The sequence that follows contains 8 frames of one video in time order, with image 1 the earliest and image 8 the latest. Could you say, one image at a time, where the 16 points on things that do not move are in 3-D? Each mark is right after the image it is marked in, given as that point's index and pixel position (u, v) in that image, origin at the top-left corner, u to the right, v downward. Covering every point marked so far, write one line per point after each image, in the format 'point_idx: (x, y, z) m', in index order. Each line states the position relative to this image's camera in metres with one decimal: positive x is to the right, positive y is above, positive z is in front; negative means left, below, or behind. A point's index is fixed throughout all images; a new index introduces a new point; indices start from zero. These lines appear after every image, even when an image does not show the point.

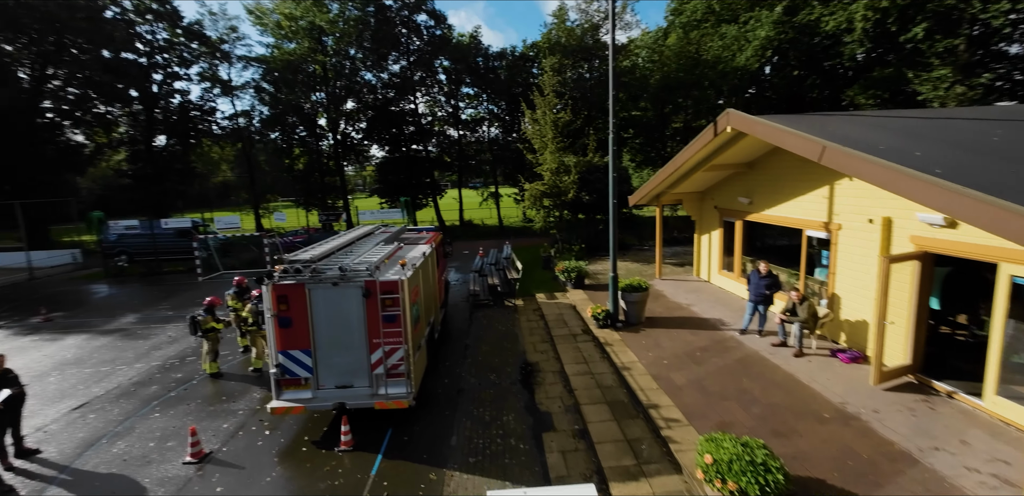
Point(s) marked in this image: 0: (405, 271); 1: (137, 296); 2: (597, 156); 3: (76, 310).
0: (-1.3, -0.3, +4.9) m
1: (-11.3, -1.4, +11.9) m
2: (+2.4, +2.6, +11.1) m
3: (-11.7, -1.7, +10.6) m
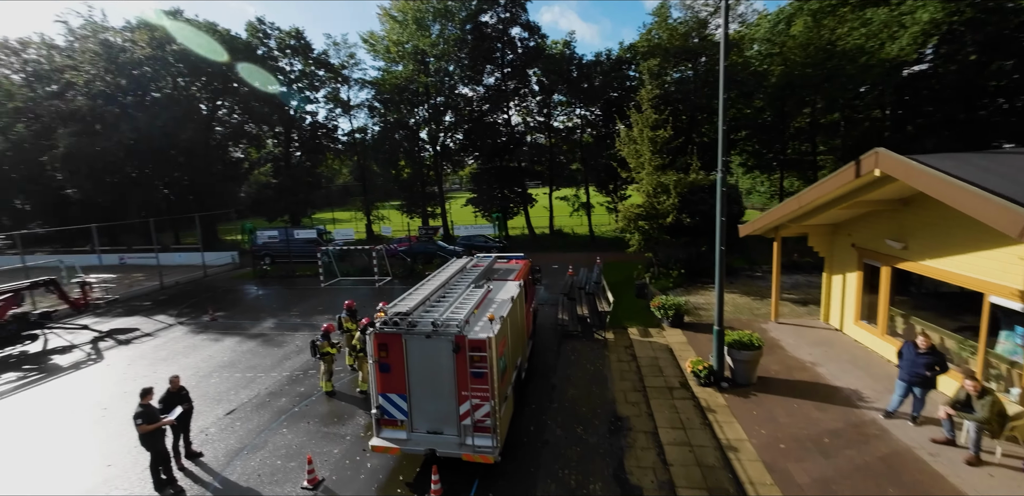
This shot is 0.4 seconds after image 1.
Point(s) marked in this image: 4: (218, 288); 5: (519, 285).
0: (-0.2, -1.0, +4.9) m
1: (-8.4, -1.8, +14.0) m
2: (+4.8, +1.9, +10.1) m
3: (-9.1, -2.0, +12.9) m
4: (-12.1, -1.6, +16.2) m
5: (+0.1, -0.6, +6.7) m
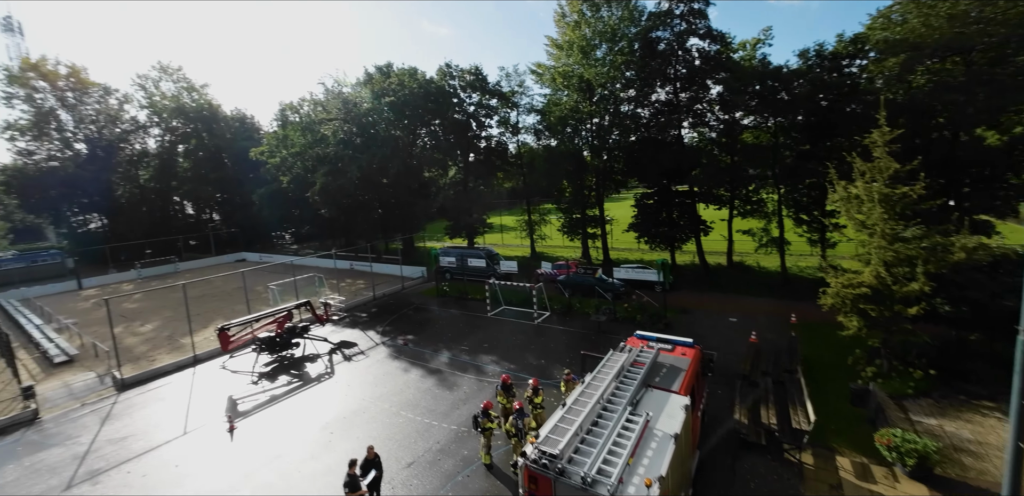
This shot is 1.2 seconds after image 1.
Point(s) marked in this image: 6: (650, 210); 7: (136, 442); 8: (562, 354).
0: (+1.5, -2.7, +4.3) m
1: (-2.5, -3.1, +15.9) m
2: (+8.3, 0.0, +7.0) m
3: (-3.6, -3.3, +15.2) m
4: (-5.0, -2.8, +19.4) m
5: (+2.6, -2.3, +5.9) m
6: (+6.9, +1.9, +19.7) m
7: (-9.2, -4.8, +9.7) m
8: (+1.6, -3.3, +12.2) m
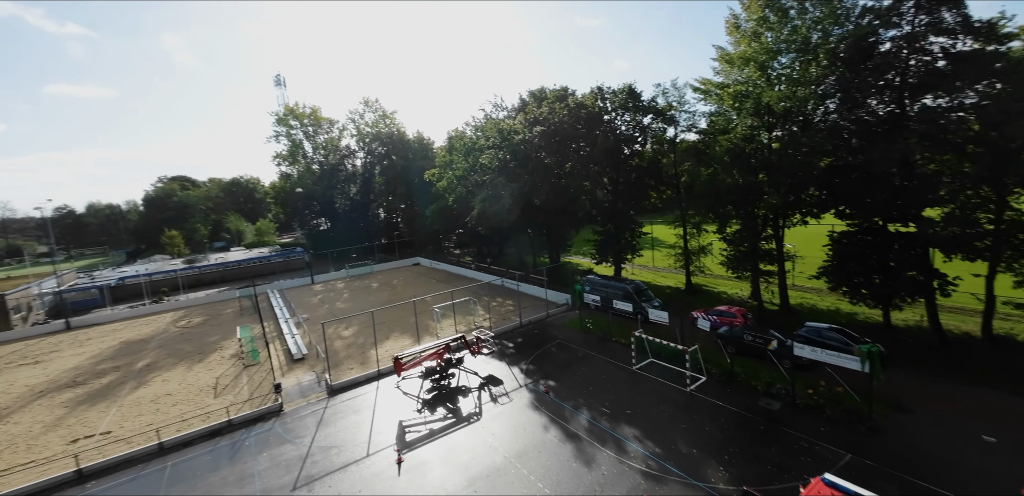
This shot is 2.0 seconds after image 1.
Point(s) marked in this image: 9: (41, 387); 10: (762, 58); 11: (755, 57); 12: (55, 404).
0: (+2.8, -4.7, +3.3) m
1: (+3.2, -4.9, +15.6) m
2: (+10.1, -2.3, +3.3) m
3: (+1.9, -5.1, +15.2) m
4: (+2.1, -4.4, +19.7) m
5: (+4.3, -4.4, +4.3) m
6: (+13.4, -0.3, +15.6) m
7: (-5.4, -6.4, +12.2) m
8: (+5.6, -5.3, +10.6) m
9: (-23.7, -7.0, +19.8) m
10: (+10.7, +7.5, +16.7) m
11: (+10.5, +7.5, +16.4) m
12: (-20.6, -7.0, +17.7) m
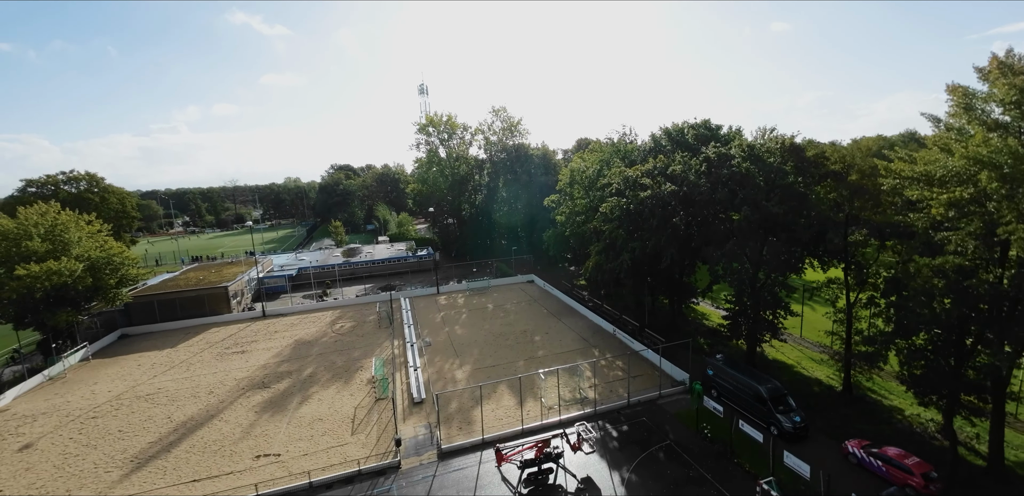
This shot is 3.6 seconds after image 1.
0: (+2.8, -9.6, +2.4) m
1: (+6.8, -9.3, +14.0) m
2: (+10.0, -7.8, +0.1) m
3: (+5.4, -9.4, +14.1) m
4: (+7.0, -8.6, +18.2) m
5: (+4.5, -9.4, +2.9) m
6: (+16.9, -5.5, +10.7) m
7: (-2.5, -10.2, +13.3) m
8: (+7.6, -10.1, +8.6) m
9: (-17.7, -8.9, +25.9) m
10: (+15.1, +2.5, +12.0) m
11: (+14.8, +2.4, +11.9) m
12: (-15.4, -9.3, +23.1) m
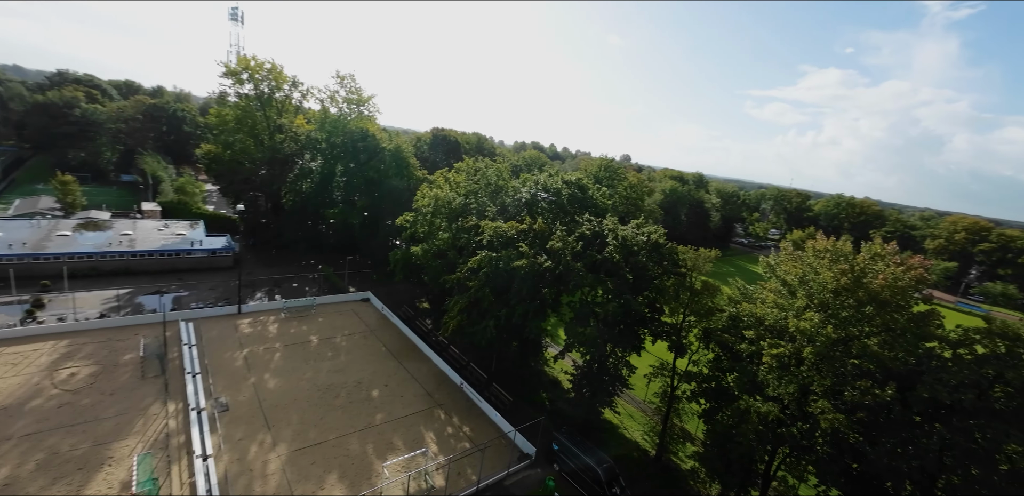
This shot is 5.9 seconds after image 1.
0: (+2.7, -15.3, +1.7) m
1: (+1.6, -14.0, +13.9) m
2: (+10.3, -14.3, +2.6) m
3: (+0.3, -13.9, +13.4) m
4: (+0.1, -12.8, +17.7) m
5: (+4.1, -15.2, +2.9) m
6: (+12.5, -11.3, +15.0) m
7: (-6.7, -14.2, +9.5) m
8: (+4.5, -15.4, +9.4) m
9: (-25.4, -10.4, +14.4) m
10: (+11.2, -3.1, +14.8) m
11: (+11.1, -3.2, +14.5) m
12: (-22.2, -11.3, +12.9) m
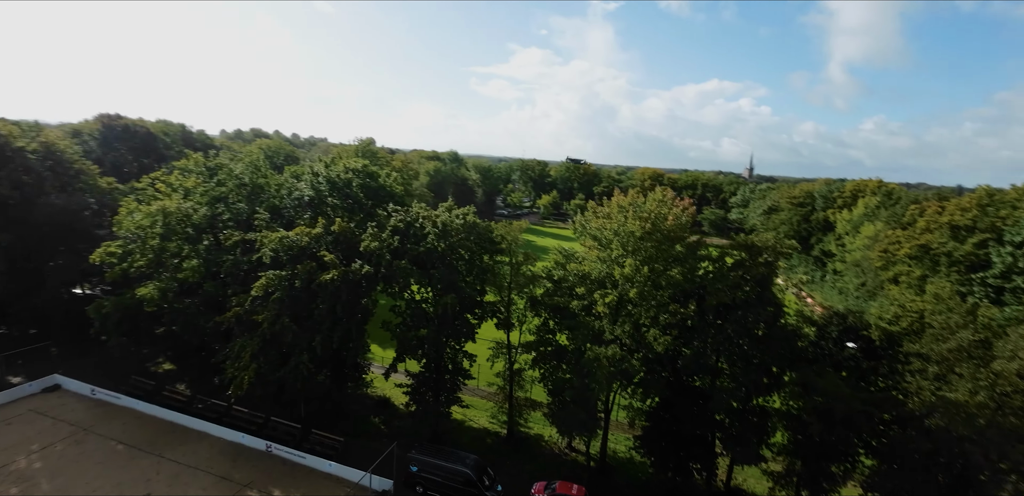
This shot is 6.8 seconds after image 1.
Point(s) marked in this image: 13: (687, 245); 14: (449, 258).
0: (+6.6, -14.5, +2.2) m
1: (-0.7, -13.7, +12.0) m
2: (+12.5, -12.0, +6.7) m
3: (-1.6, -13.9, +10.9) m
4: (-4.2, -12.9, +14.4) m
5: (+7.2, -14.1, +3.9) m
6: (+7.4, -9.0, +18.2) m
7: (-5.4, -15.4, +4.0) m
8: (+4.2, -14.4, +9.6) m
9: (-24.3, -15.6, -1.5) m
10: (+4.9, -1.2, +16.8) m
11: (+4.9, -1.2, +16.4) m
12: (-20.7, -15.8, -1.2) m
13: (+7.7, +0.3, +17.7) m
14: (-3.1, -0.5, +19.2) m
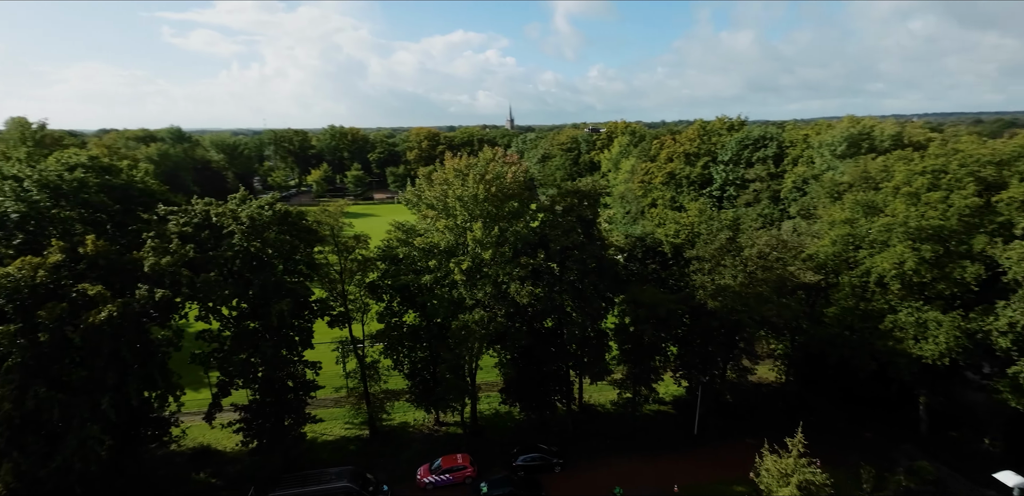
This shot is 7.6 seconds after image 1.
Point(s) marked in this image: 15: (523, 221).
0: (+8.4, -12.8, +5.9) m
1: (-2.3, -13.1, +11.8) m
2: (+11.4, -9.2, +12.1) m
3: (-2.6, -13.5, +10.5) m
4: (-6.5, -12.9, +12.6) m
5: (+8.1, -12.3, +7.6) m
6: (+1.7, -6.9, +20.2) m
7: (-3.0, -15.9, +2.9) m
8: (+3.2, -13.0, +11.7) m
9: (-17.7, -19.7, -9.8) m
10: (-1.2, +0.3, +17.2) m
11: (-1.1, +0.2, +16.9) m
12: (-14.6, -19.2, -8.0) m
13: (+0.6, +2.3, +19.0) m
14: (-9.5, -0.4, +16.1) m
15: (+0.8, +1.3, +19.1) m
